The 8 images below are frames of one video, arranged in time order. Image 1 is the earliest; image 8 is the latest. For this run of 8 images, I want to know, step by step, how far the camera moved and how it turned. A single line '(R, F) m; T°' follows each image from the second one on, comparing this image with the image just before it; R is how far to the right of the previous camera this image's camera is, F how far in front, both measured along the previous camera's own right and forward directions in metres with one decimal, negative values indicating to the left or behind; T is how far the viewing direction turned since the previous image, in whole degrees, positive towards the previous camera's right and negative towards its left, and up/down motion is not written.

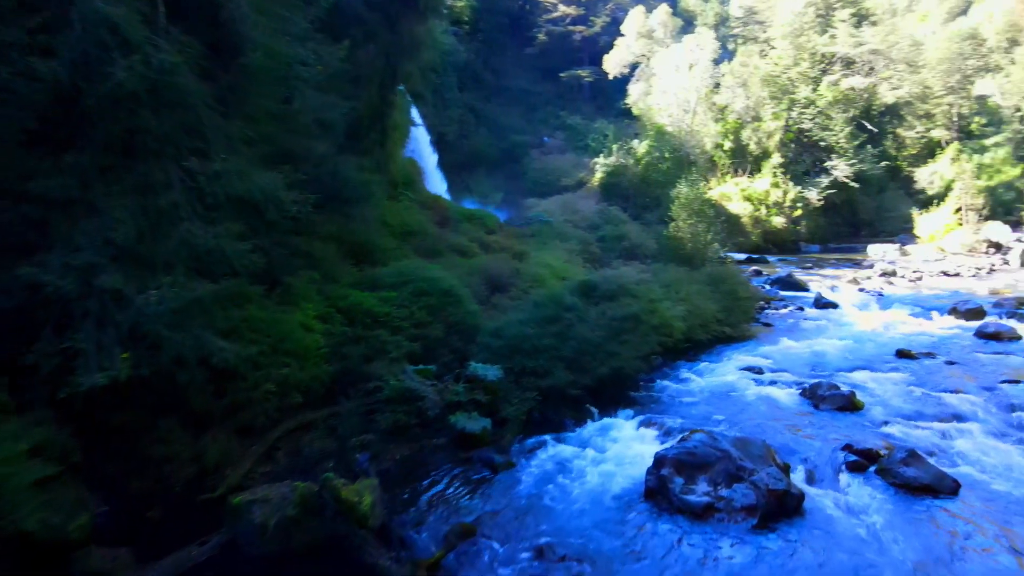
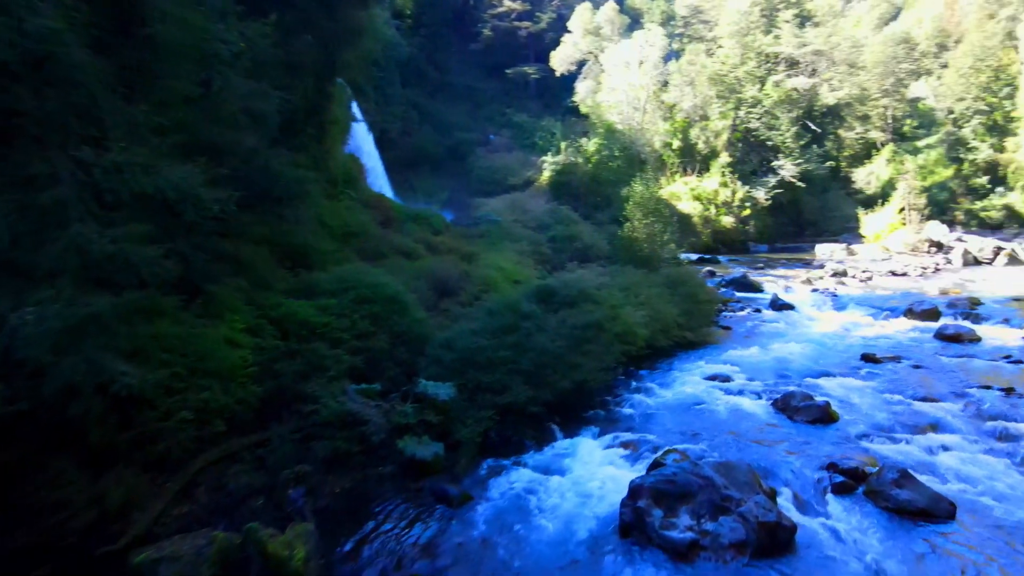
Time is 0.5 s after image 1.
(-0.1, +1.0) m; +4°
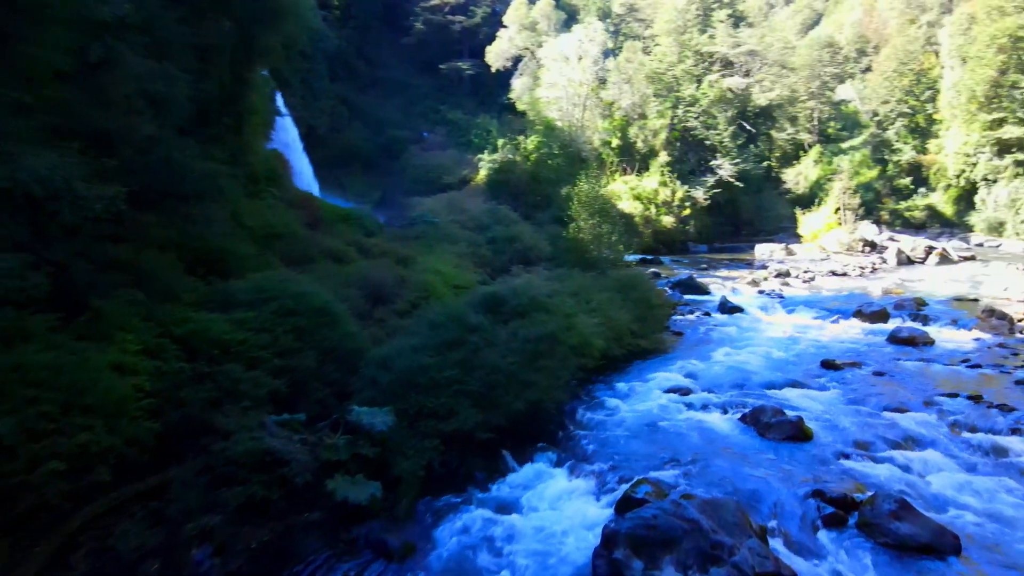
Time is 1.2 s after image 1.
(-0.1, +1.1) m; +5°
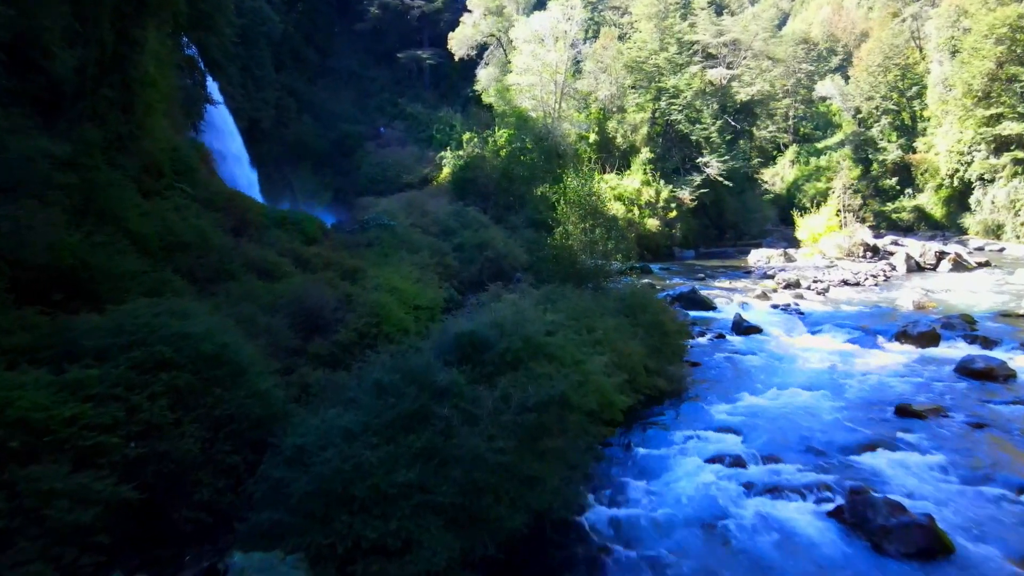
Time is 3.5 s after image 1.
(-0.2, +3.2) m; +3°
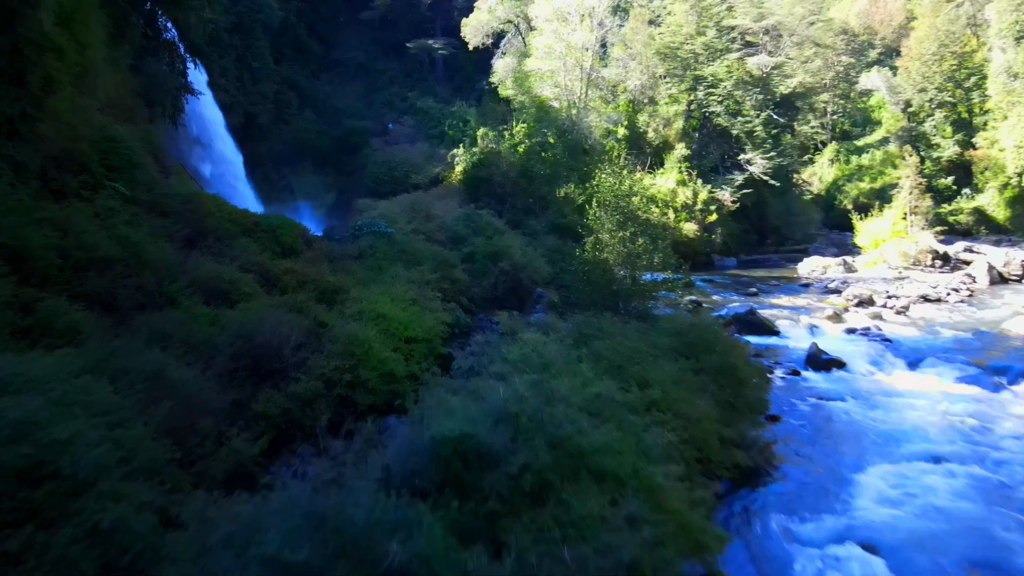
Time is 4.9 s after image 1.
(0.0, +2.9) m; -1°
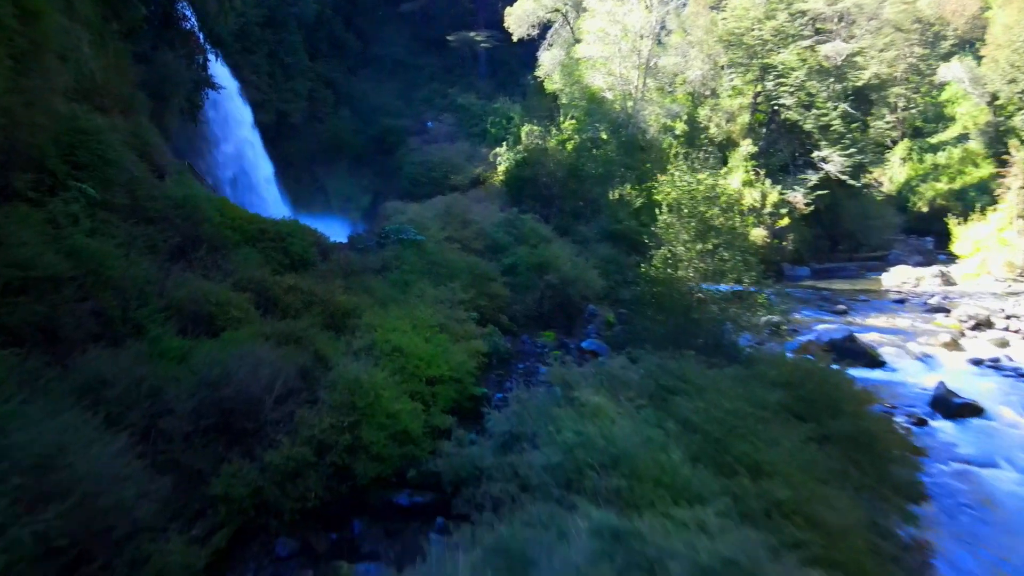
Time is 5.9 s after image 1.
(-0.1, +2.2) m; -3°
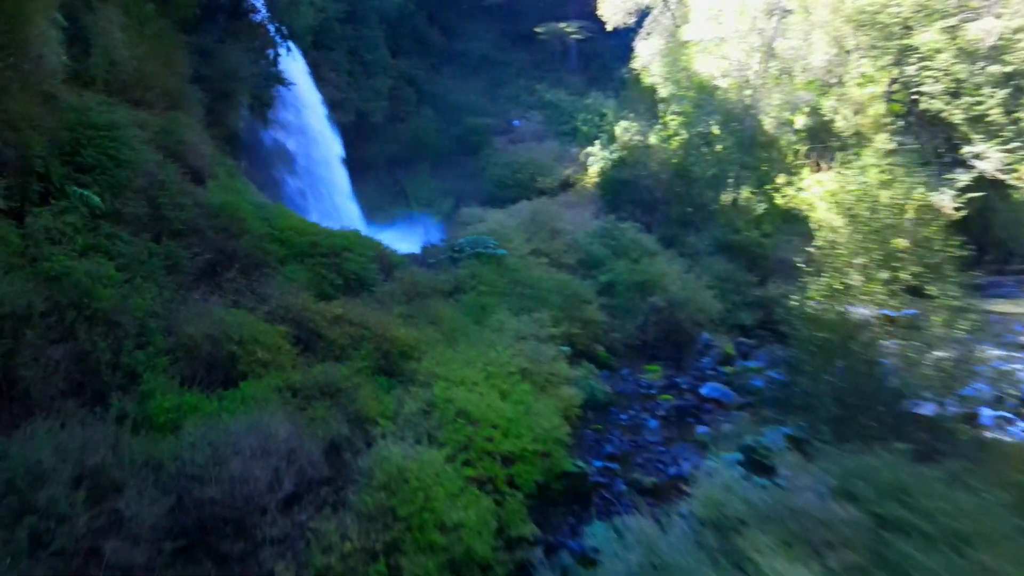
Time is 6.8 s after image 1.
(-0.2, +2.2) m; -7°
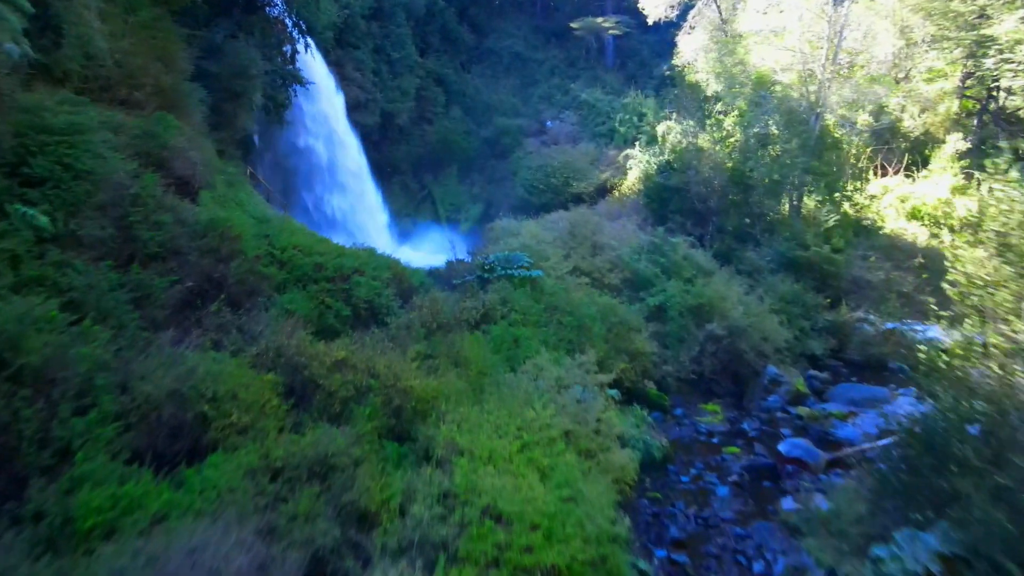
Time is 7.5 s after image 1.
(-0.1, +1.5) m; -2°
